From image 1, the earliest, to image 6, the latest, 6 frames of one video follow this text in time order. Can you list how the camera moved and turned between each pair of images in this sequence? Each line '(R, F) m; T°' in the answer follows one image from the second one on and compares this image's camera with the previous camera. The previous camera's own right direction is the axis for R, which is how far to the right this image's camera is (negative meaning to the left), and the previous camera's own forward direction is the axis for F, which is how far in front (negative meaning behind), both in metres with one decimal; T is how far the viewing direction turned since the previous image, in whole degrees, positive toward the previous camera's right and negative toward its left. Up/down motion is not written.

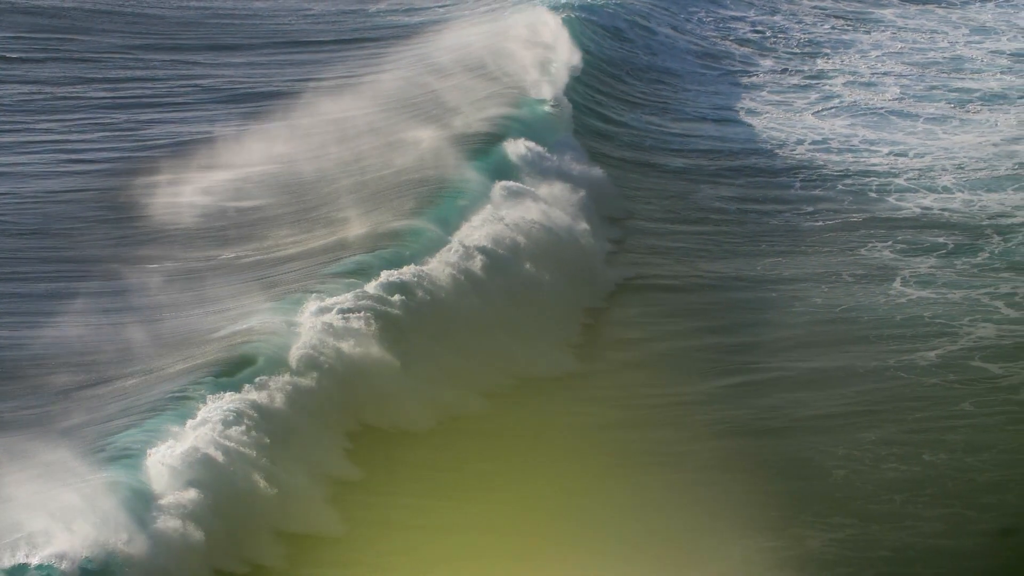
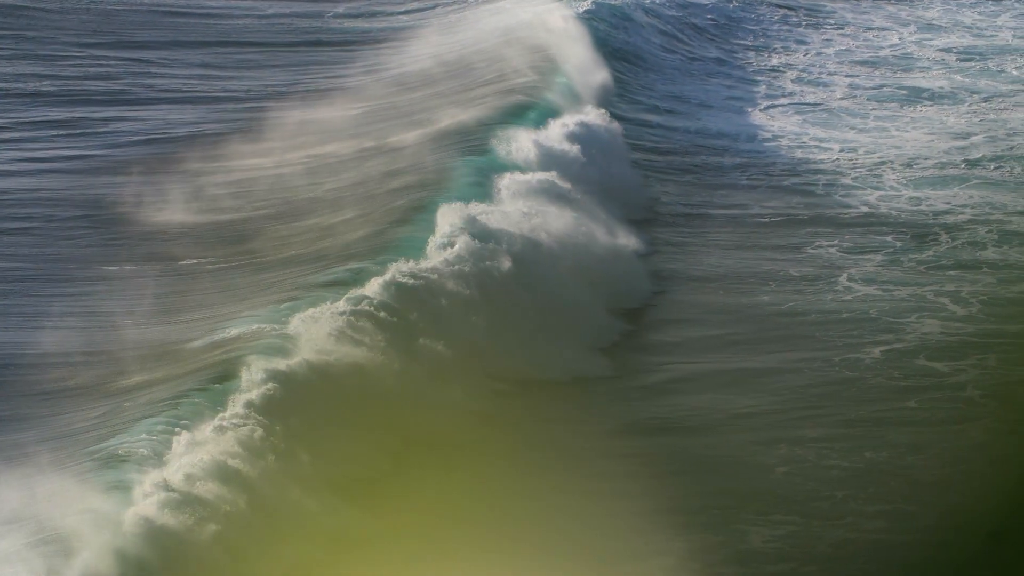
(+0.6, -0.1) m; 0°
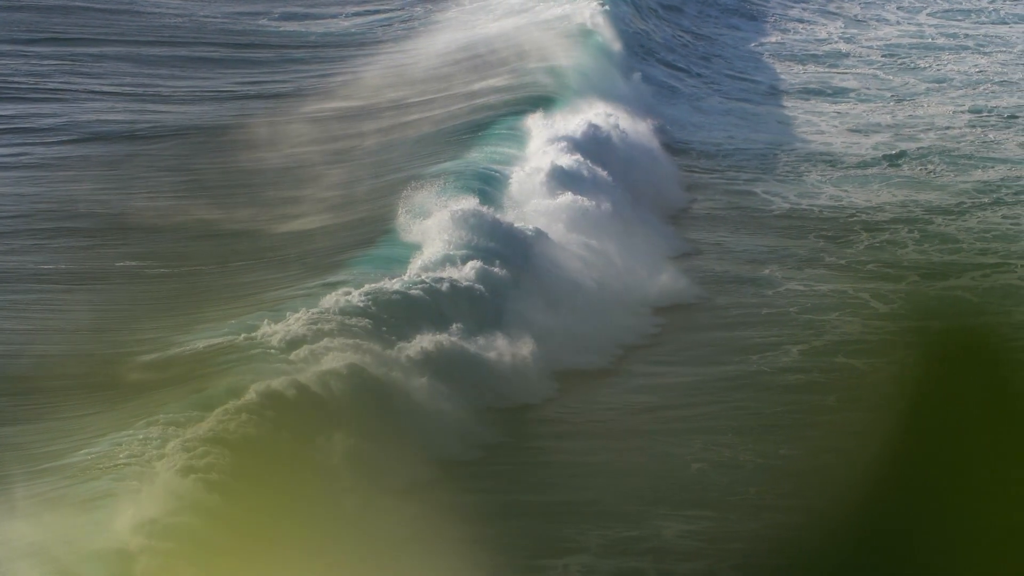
(+1.0, -0.1) m; -1°
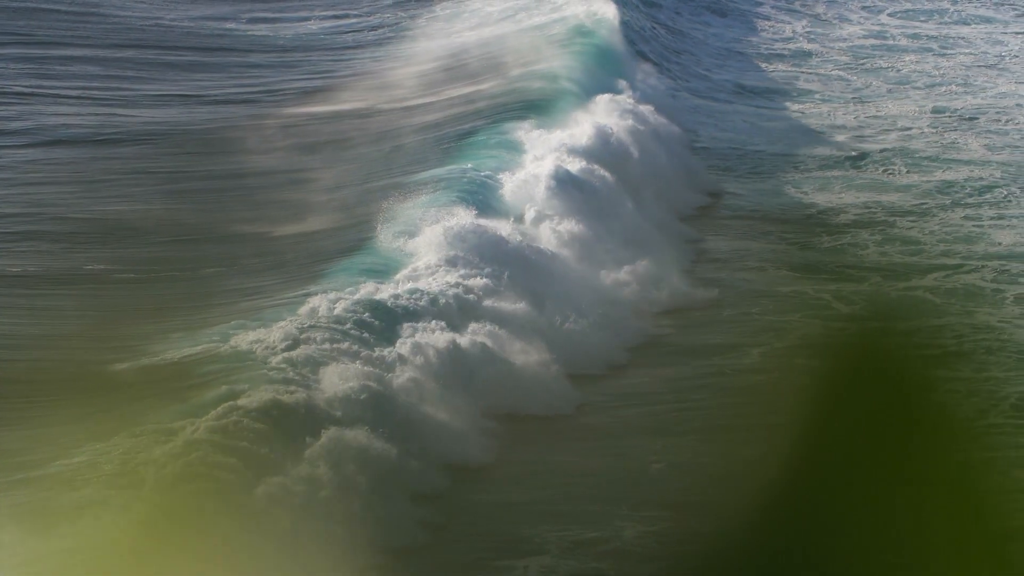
(+0.5, 0.0) m; 0°
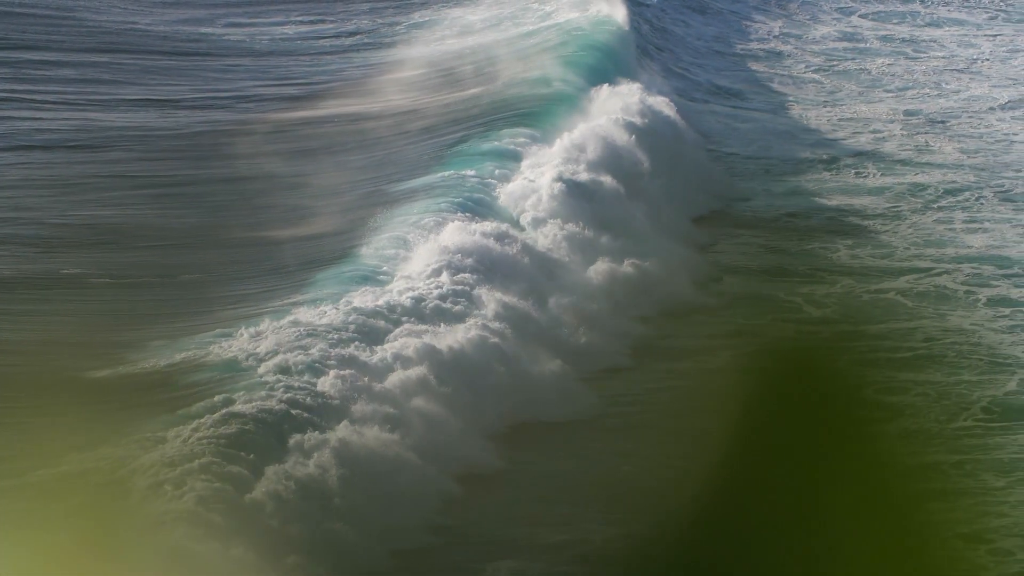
(+0.4, 0.0) m; 0°
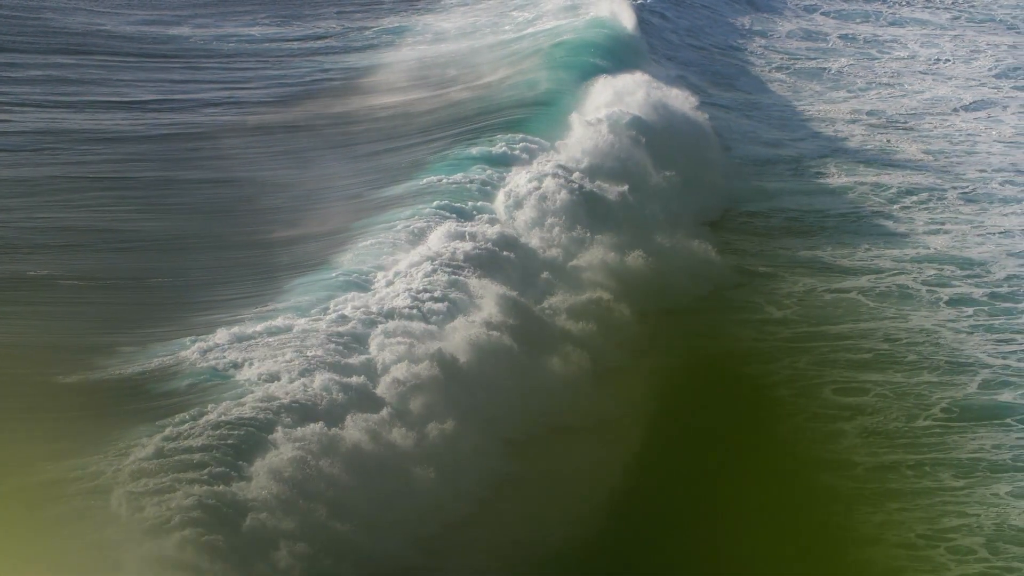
(+0.3, +0.1) m; +1°
